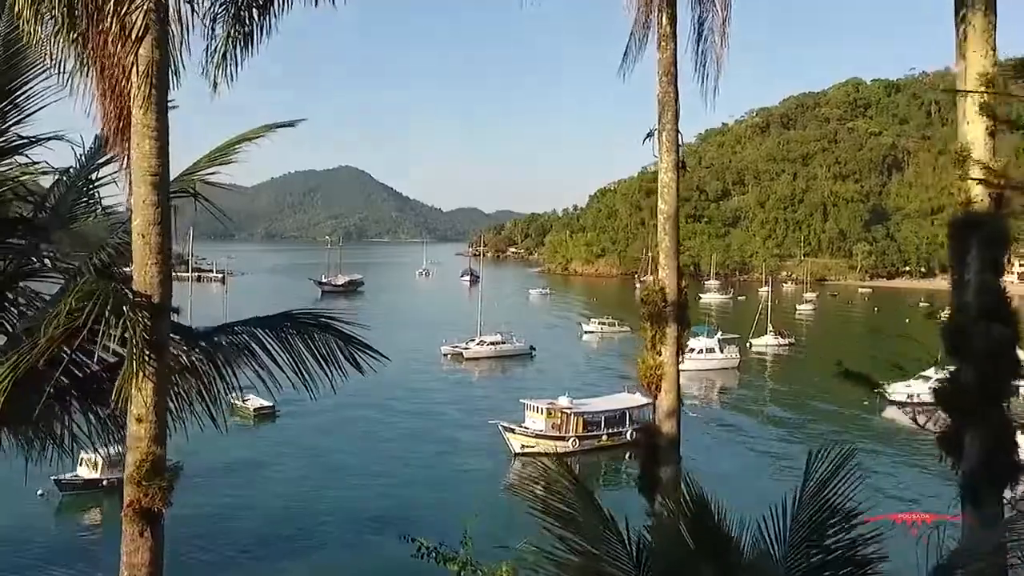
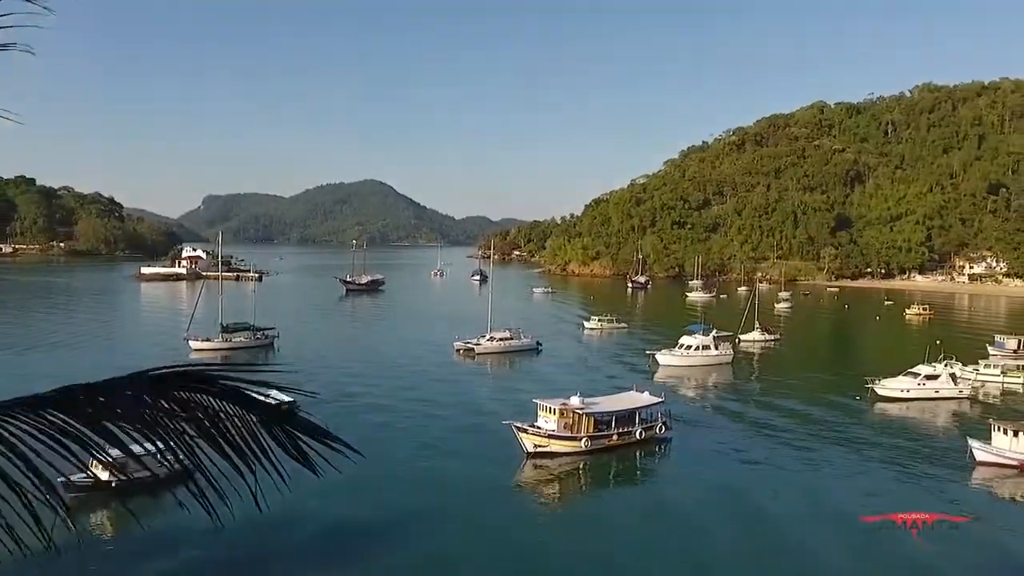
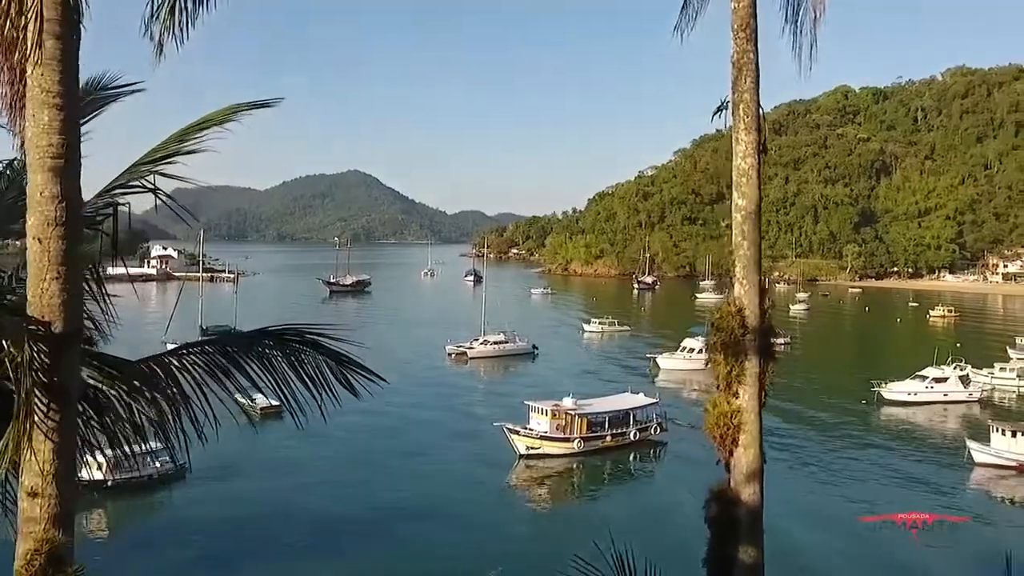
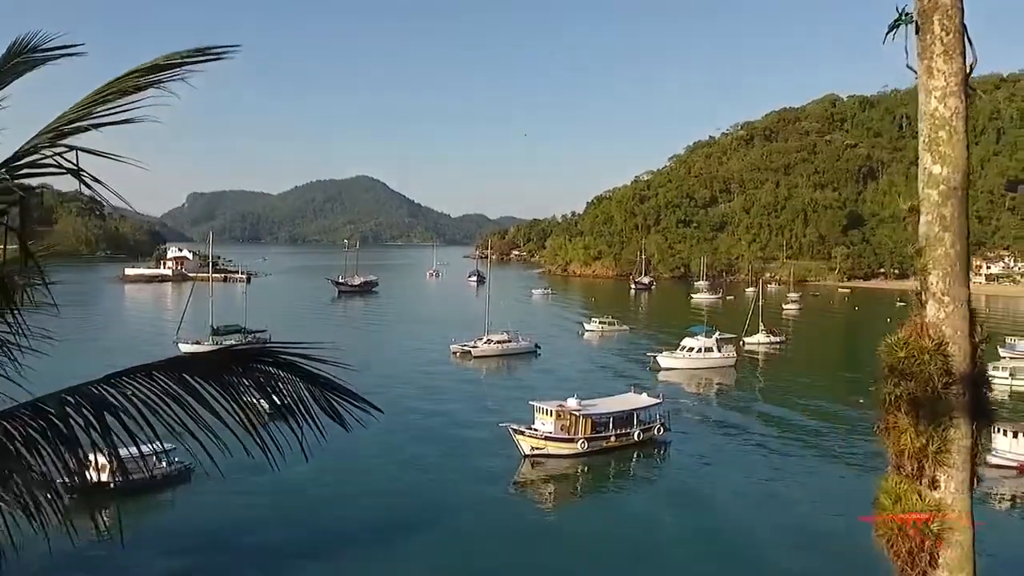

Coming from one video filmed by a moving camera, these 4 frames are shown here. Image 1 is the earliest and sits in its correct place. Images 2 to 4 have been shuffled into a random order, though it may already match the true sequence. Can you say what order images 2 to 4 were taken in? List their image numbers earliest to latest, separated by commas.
3, 4, 2
